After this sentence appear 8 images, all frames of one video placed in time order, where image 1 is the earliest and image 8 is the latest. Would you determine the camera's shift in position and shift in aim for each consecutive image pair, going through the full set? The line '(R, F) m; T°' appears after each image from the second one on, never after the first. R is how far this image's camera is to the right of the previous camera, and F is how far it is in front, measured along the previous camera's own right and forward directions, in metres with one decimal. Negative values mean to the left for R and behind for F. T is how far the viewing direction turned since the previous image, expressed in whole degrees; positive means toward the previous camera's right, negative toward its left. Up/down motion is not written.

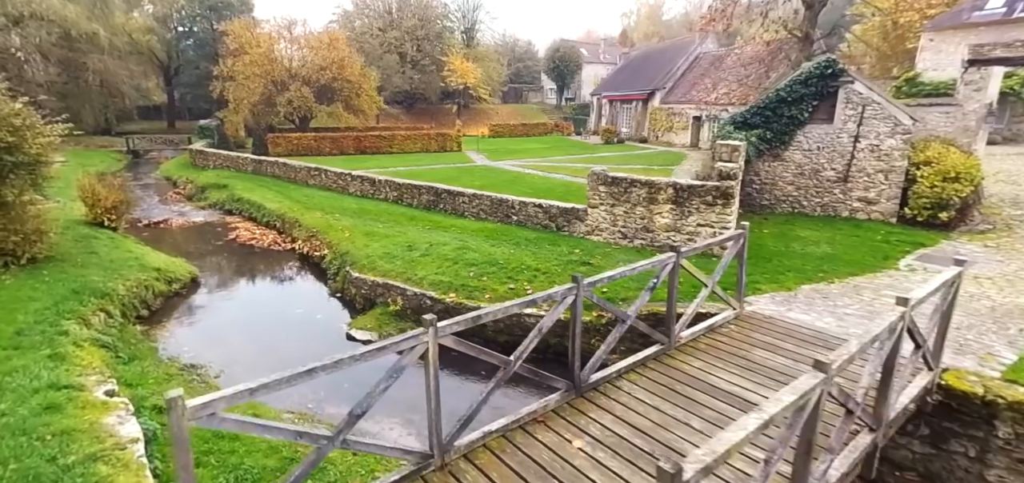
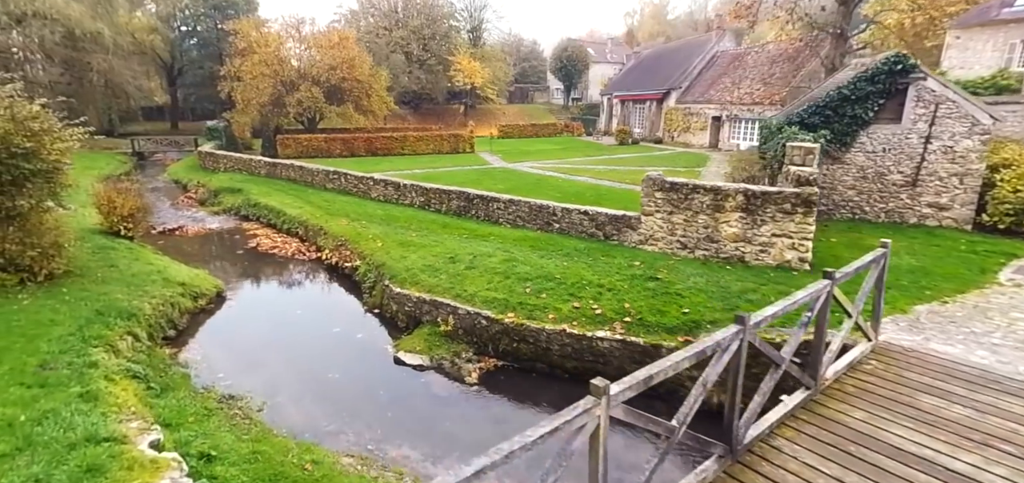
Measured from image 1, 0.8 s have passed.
(-1.0, +0.8) m; 0°
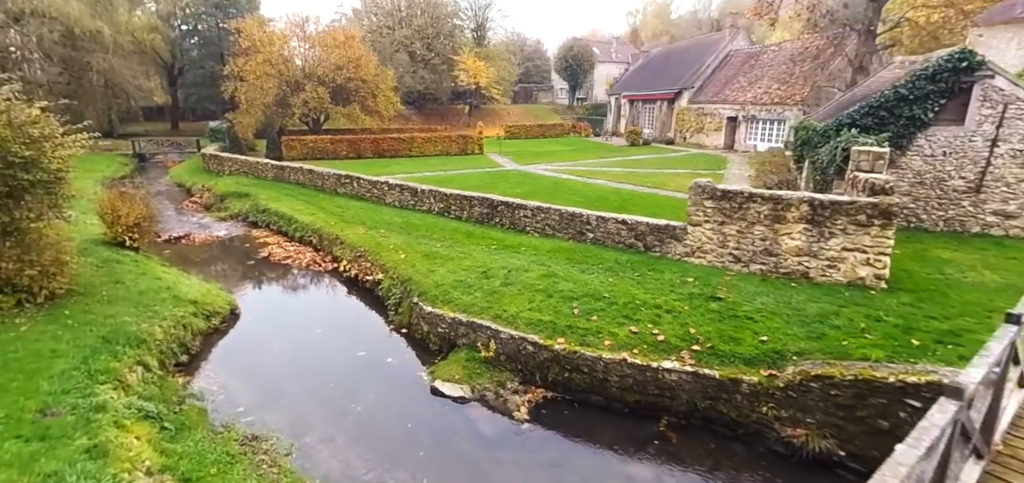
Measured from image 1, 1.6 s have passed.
(-0.7, +0.8) m; 0°
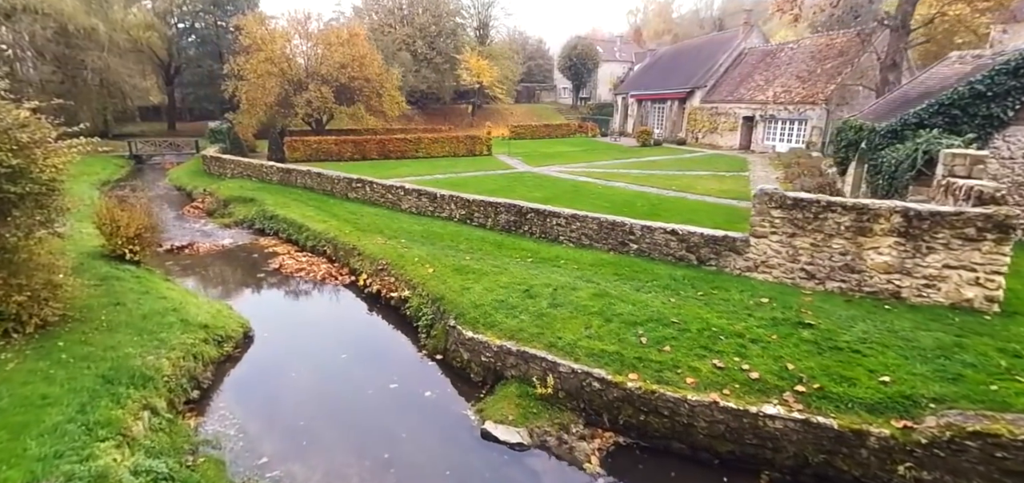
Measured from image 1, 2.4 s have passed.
(-0.8, +1.0) m; 0°
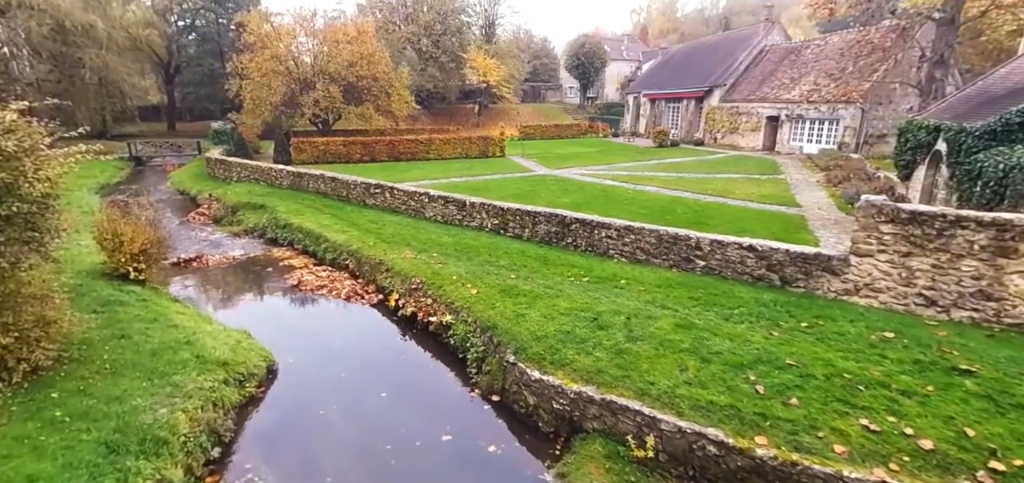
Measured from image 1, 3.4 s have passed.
(-1.0, +1.3) m; 0°
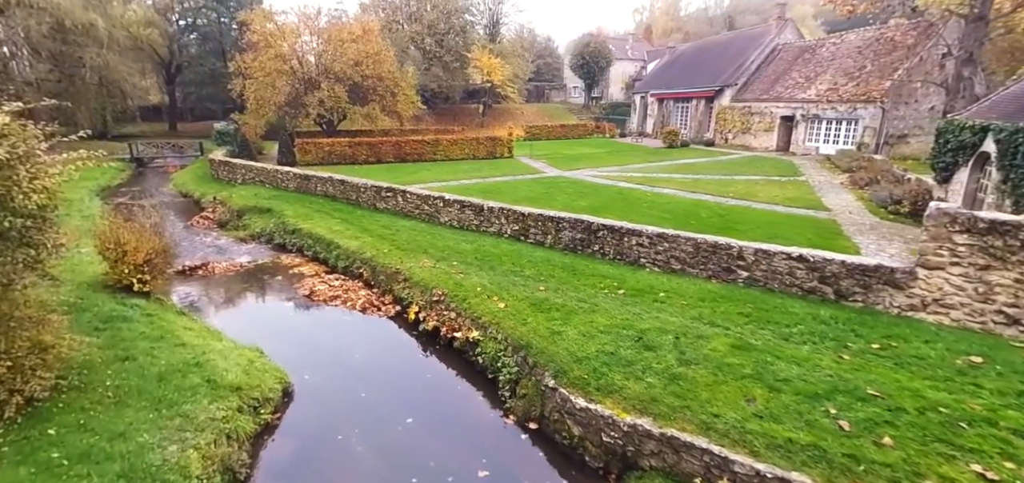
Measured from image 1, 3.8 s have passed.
(-0.5, +0.7) m; 0°
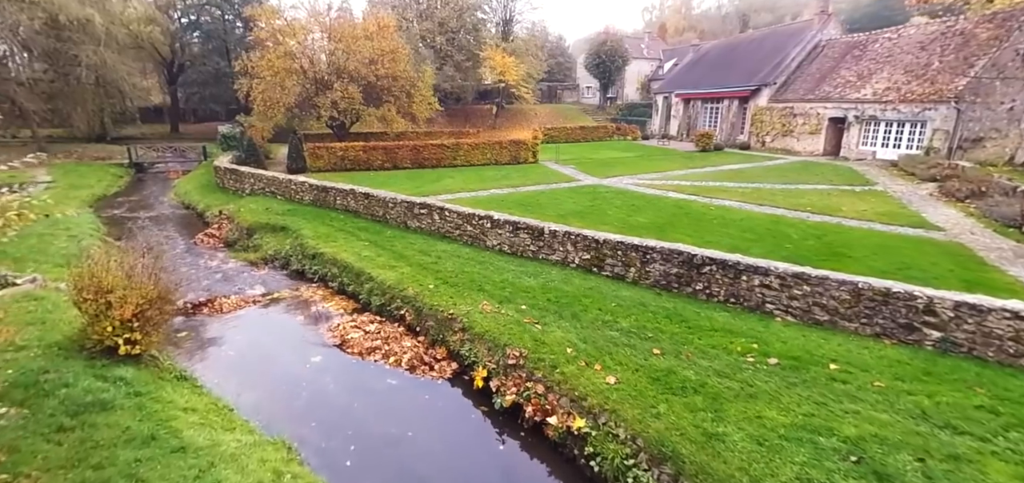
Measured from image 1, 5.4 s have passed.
(-1.4, +2.4) m; 0°
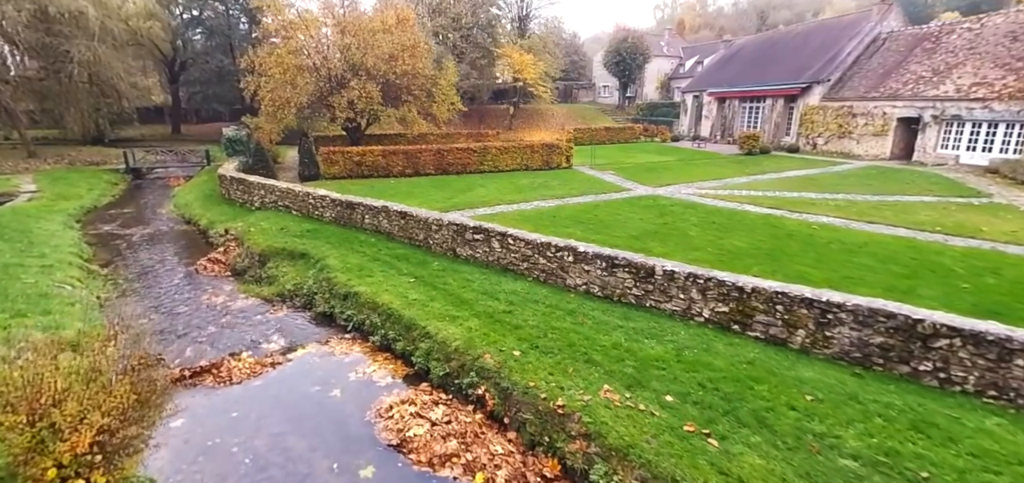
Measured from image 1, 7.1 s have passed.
(-1.7, +3.0) m; 0°
